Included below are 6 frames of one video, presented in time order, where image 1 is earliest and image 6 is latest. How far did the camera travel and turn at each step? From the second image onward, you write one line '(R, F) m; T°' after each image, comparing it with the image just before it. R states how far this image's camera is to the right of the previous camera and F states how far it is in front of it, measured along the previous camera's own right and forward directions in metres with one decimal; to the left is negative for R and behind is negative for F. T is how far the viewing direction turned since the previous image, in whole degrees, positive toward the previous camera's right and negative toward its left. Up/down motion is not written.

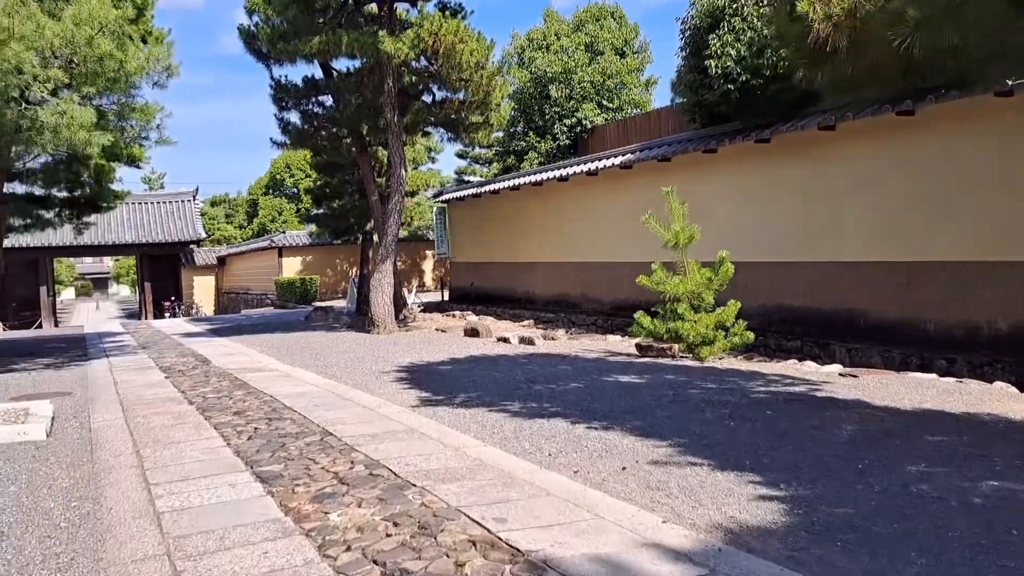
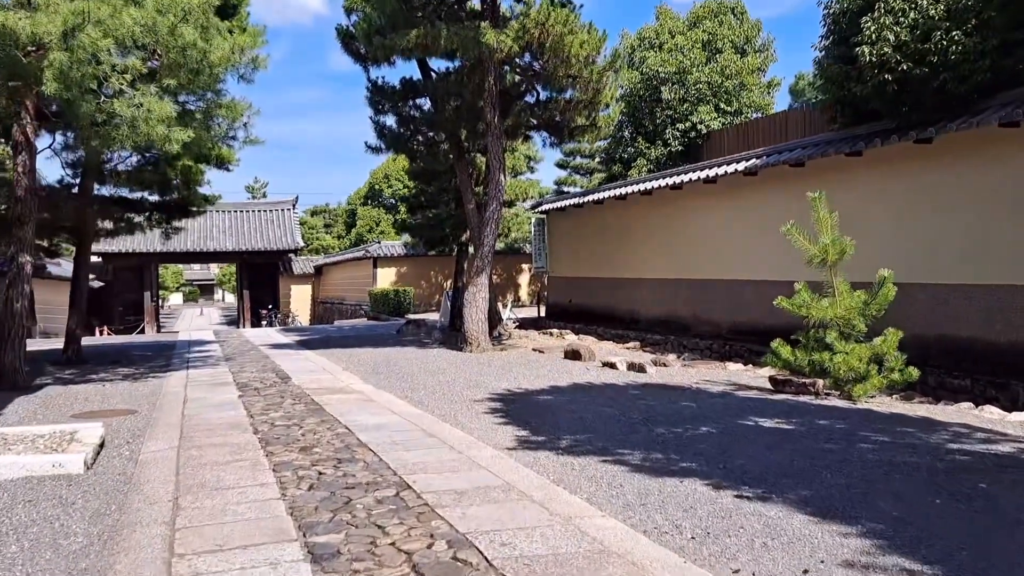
(-0.2, +1.1) m; -6°
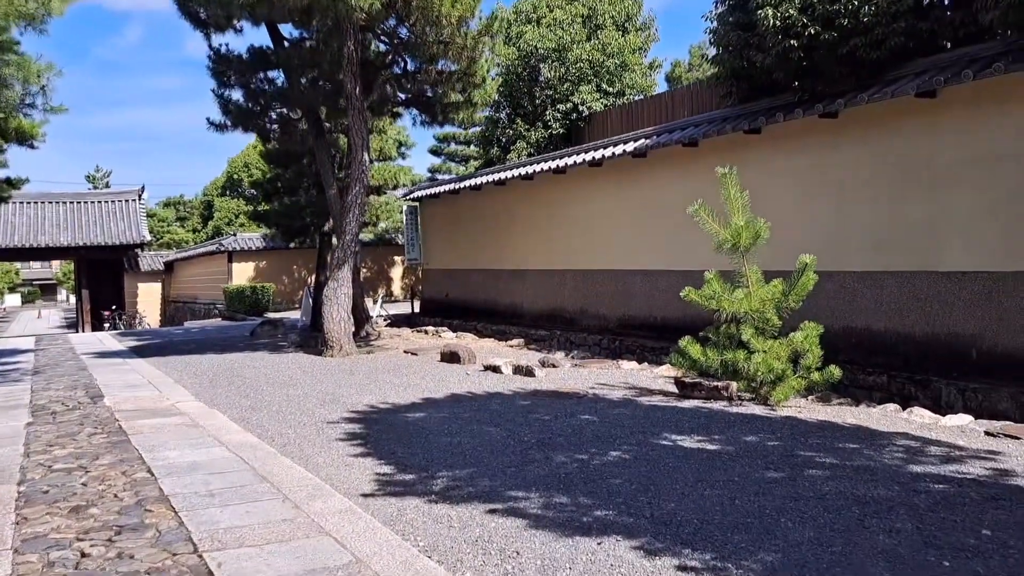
(+0.1, +1.2) m; +9°
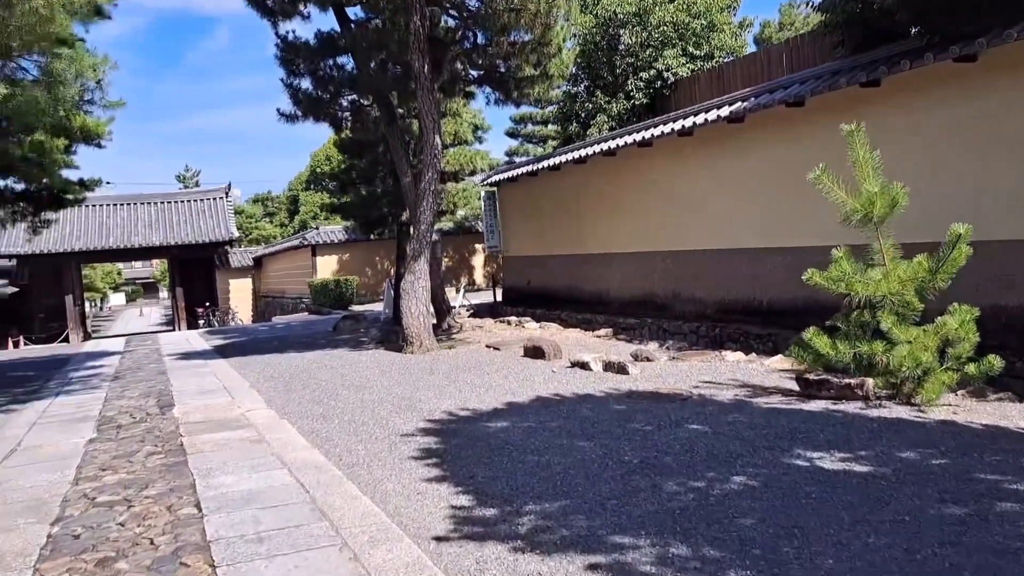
(0.0, +0.7) m; -6°
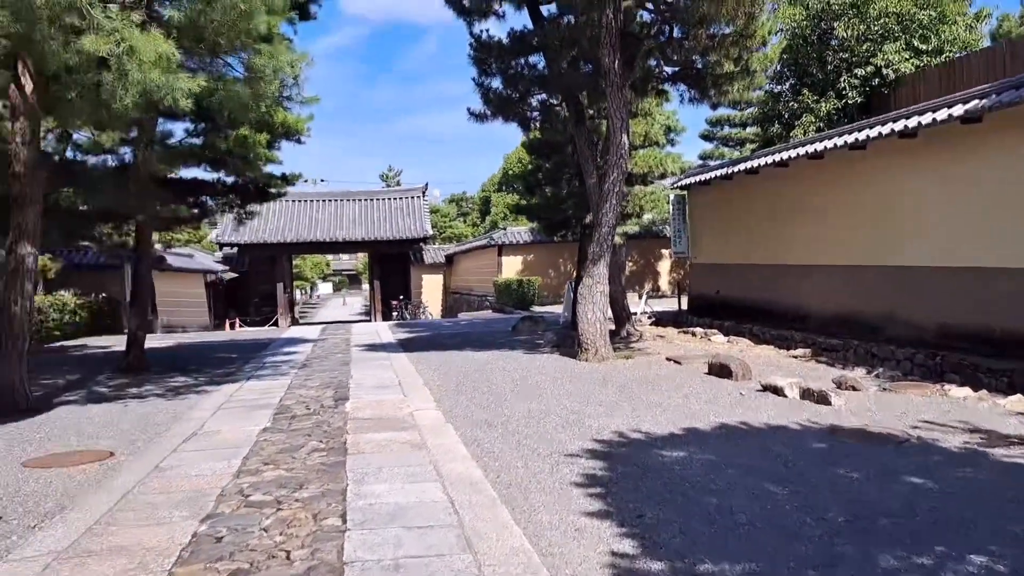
(0.0, +0.5) m; -13°
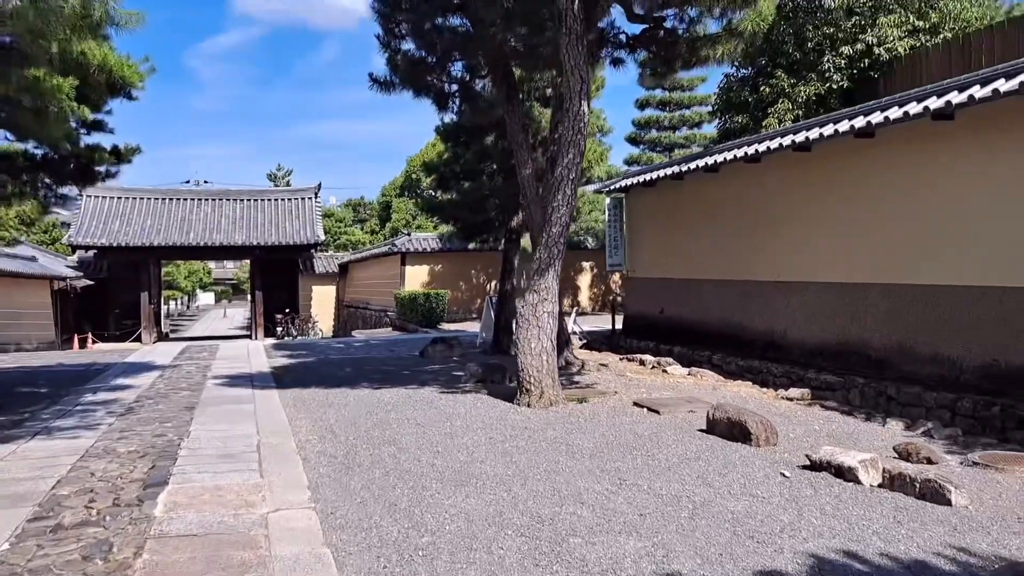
(-0.2, +2.5) m; +7°
